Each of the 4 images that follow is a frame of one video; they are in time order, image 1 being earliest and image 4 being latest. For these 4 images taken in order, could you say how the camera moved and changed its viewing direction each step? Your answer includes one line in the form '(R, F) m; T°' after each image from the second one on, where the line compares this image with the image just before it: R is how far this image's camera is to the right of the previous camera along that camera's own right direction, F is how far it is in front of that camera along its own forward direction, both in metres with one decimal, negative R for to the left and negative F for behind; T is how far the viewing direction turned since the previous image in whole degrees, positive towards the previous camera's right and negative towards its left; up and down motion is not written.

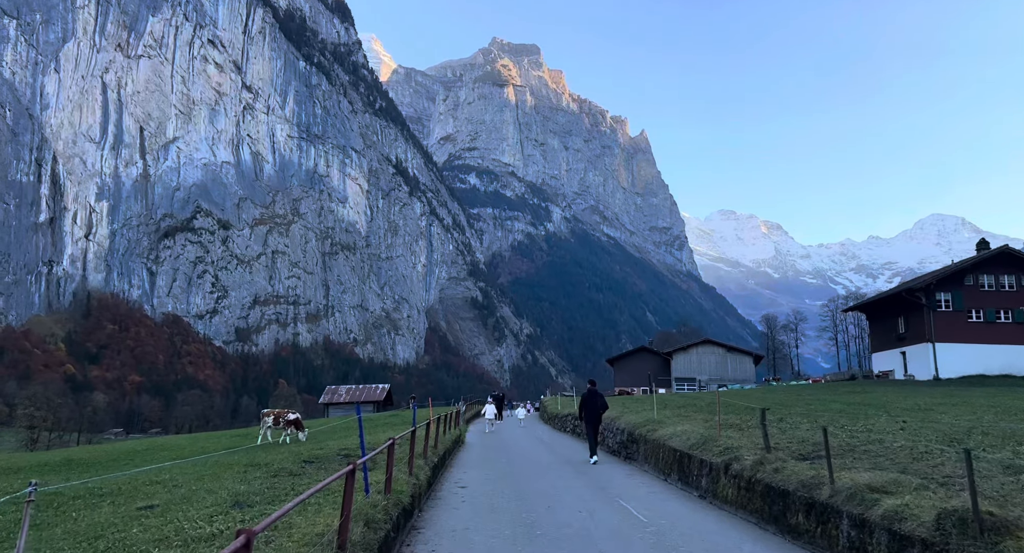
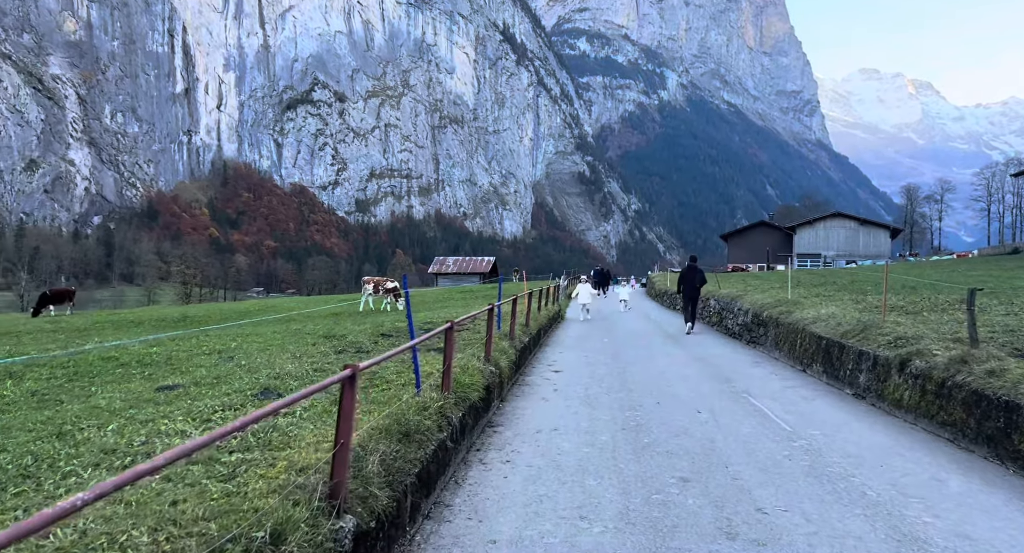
(0.0, +2.6) m; -10°
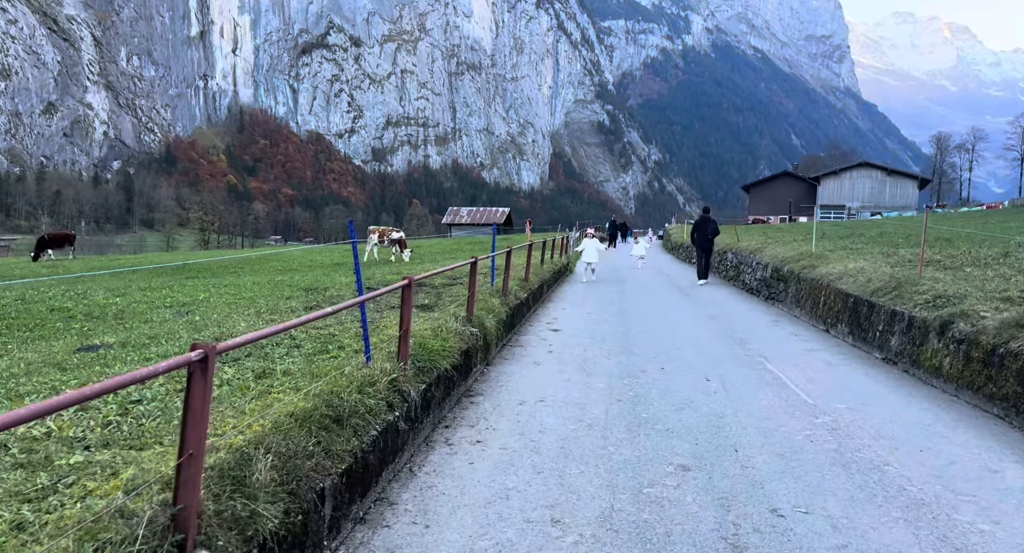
(+0.4, +1.1) m; -2°
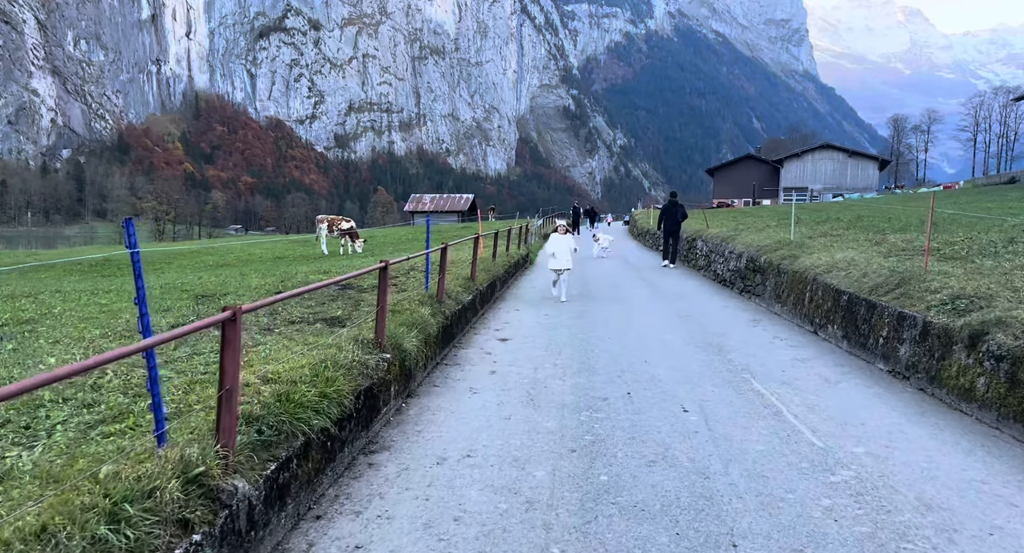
(+0.5, +1.9) m; +3°
